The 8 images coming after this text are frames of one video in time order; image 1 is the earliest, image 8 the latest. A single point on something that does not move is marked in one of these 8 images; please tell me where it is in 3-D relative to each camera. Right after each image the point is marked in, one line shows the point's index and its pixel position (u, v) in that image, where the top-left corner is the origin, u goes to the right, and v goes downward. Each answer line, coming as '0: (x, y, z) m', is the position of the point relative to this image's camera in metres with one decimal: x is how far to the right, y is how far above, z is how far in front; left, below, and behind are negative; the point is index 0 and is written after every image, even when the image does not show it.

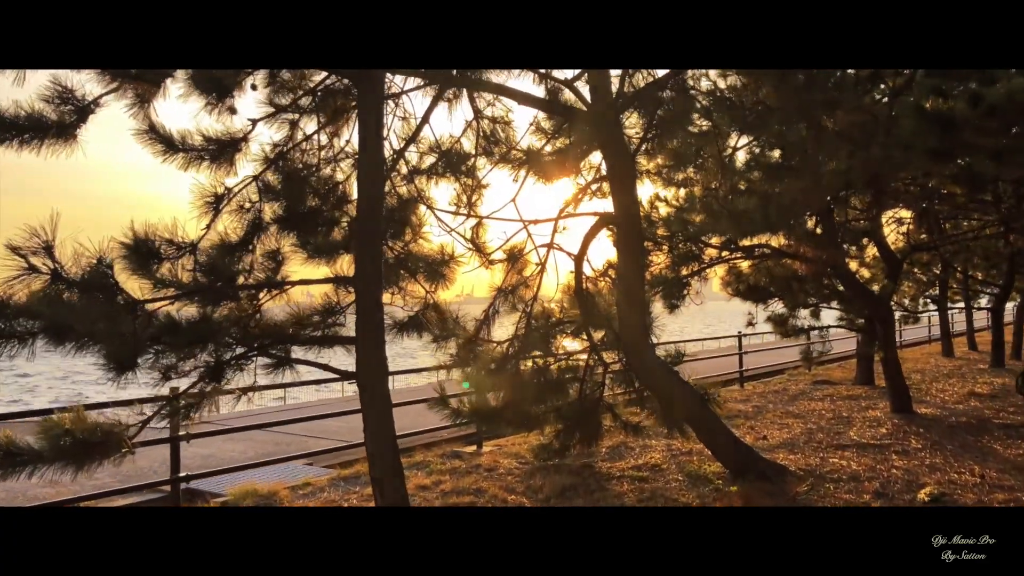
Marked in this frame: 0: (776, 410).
0: (+1.9, -0.9, +6.4) m
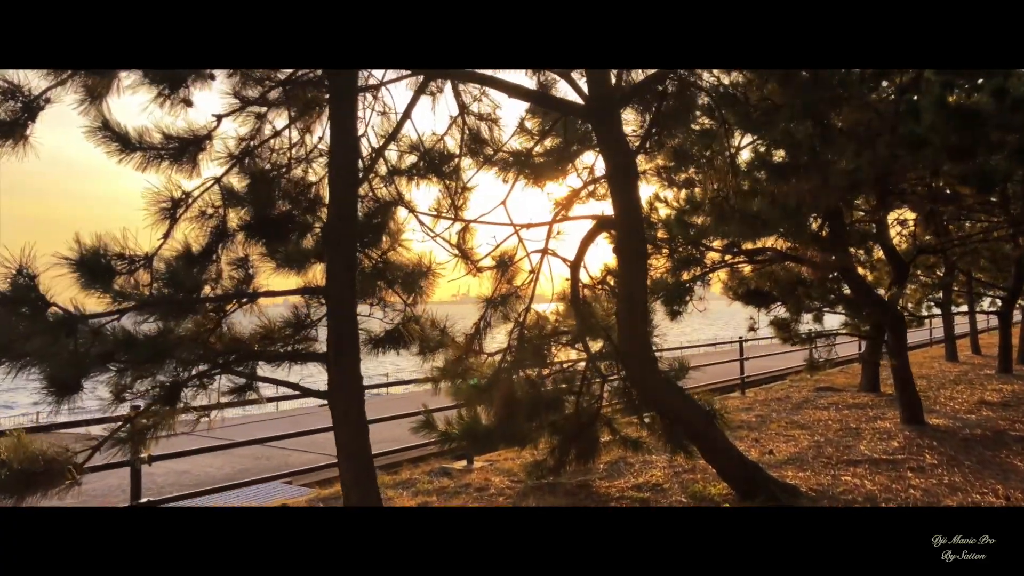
0: (+1.9, -0.9, +6.1) m
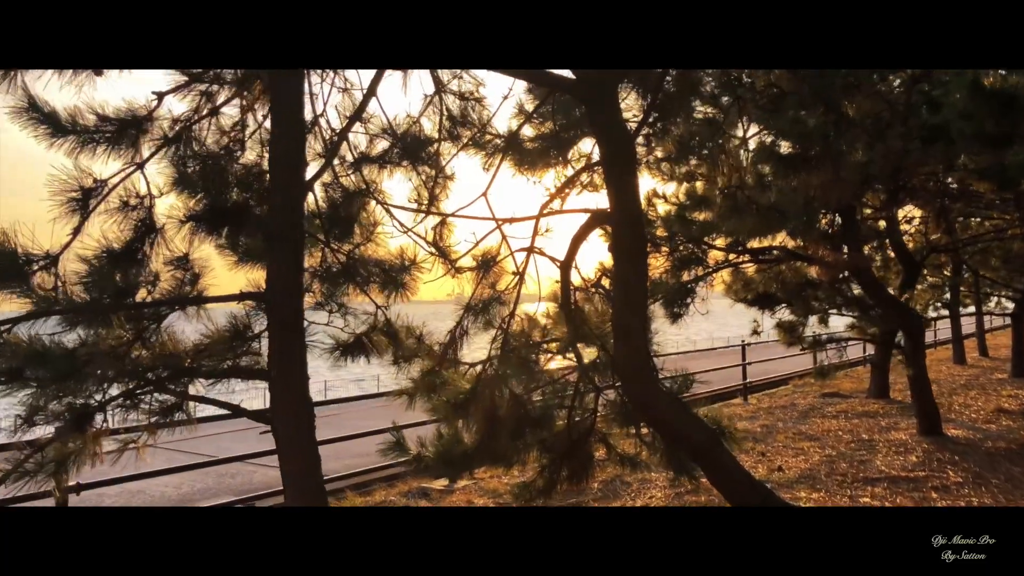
0: (+1.8, -0.9, +5.7) m
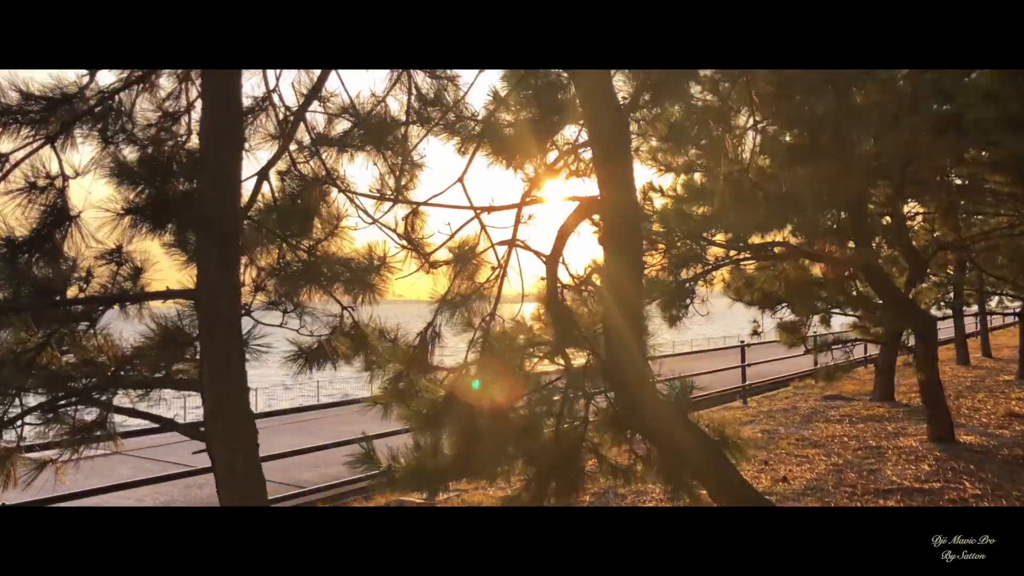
0: (+1.8, -0.9, +5.4) m
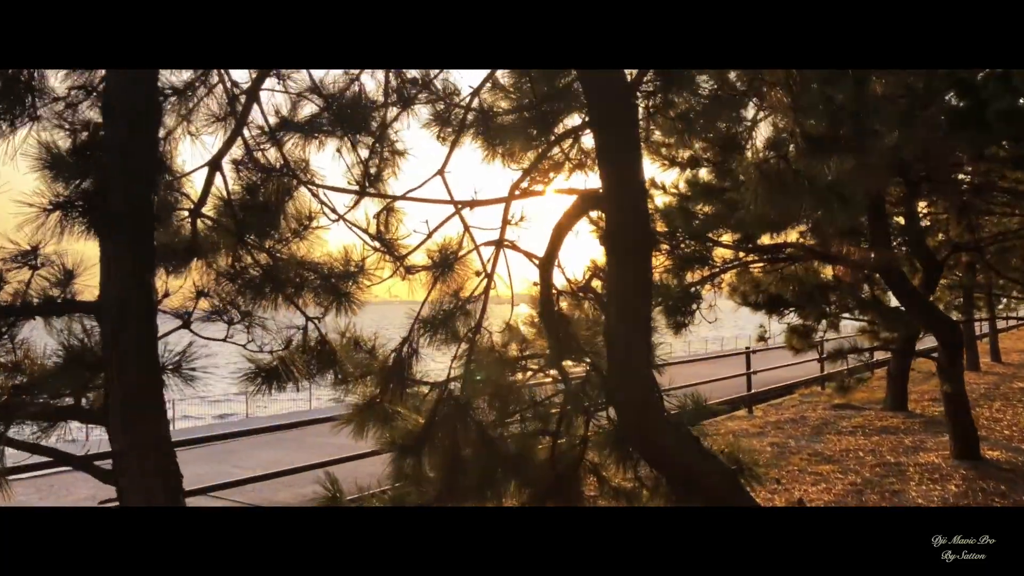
0: (+1.7, -1.0, +5.1) m
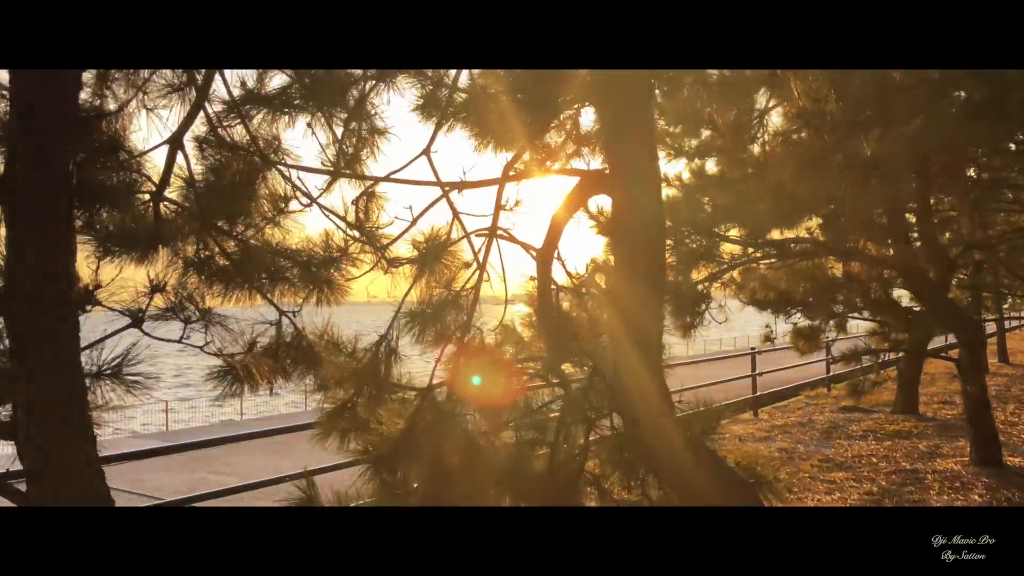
0: (+1.7, -0.9, +4.9) m
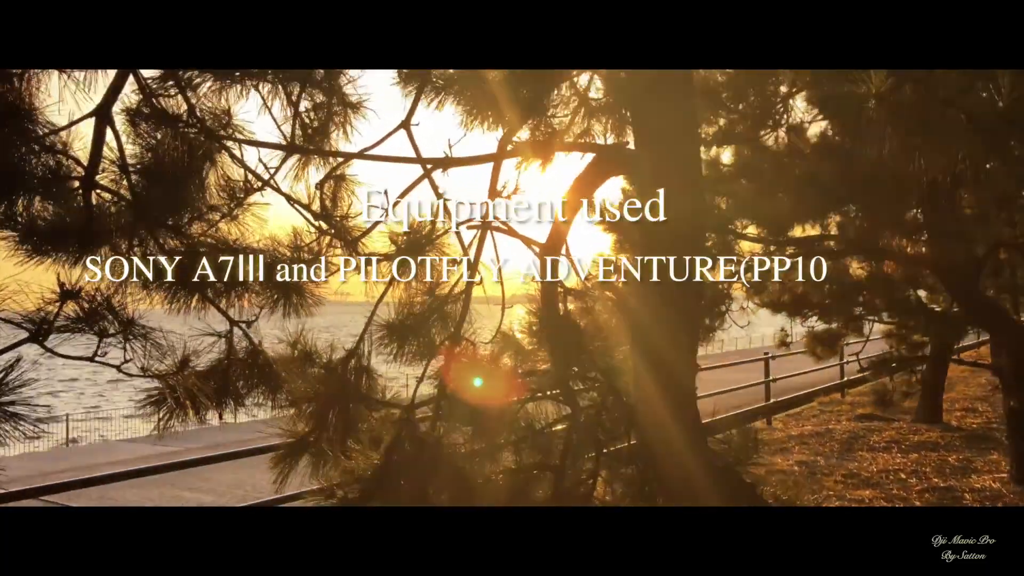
0: (+1.7, -0.9, +4.5) m
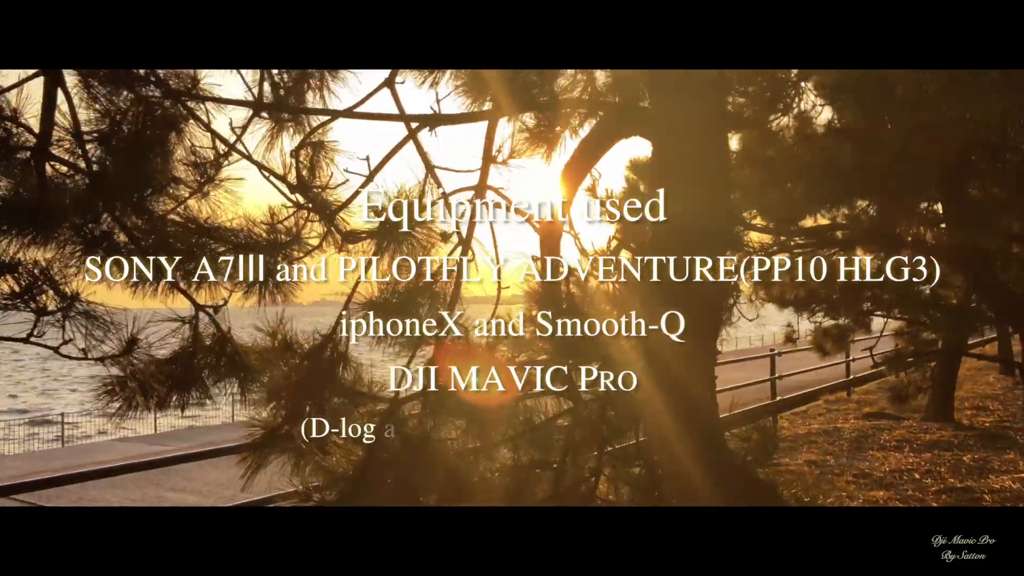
0: (+1.7, -0.9, +4.3) m
